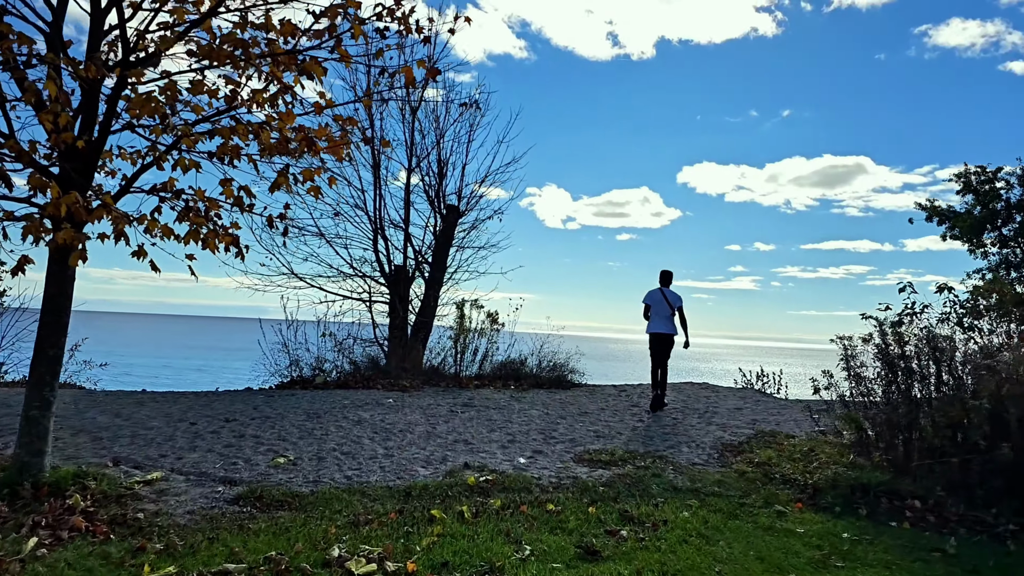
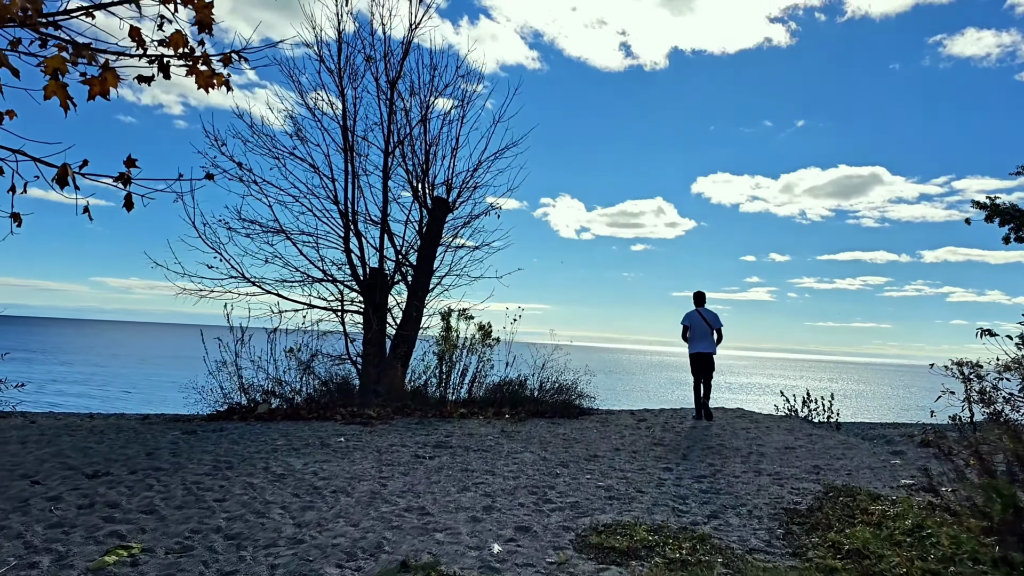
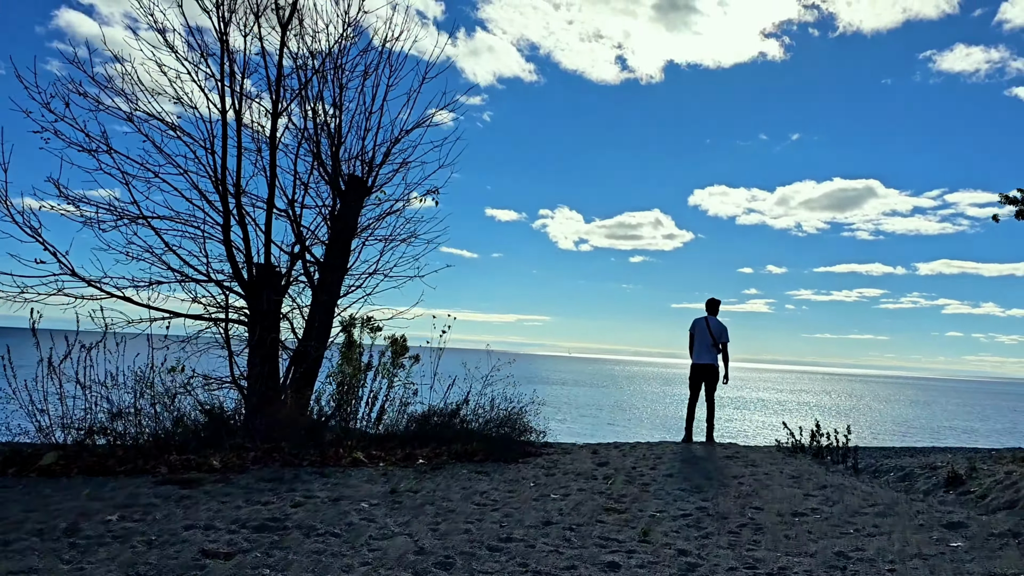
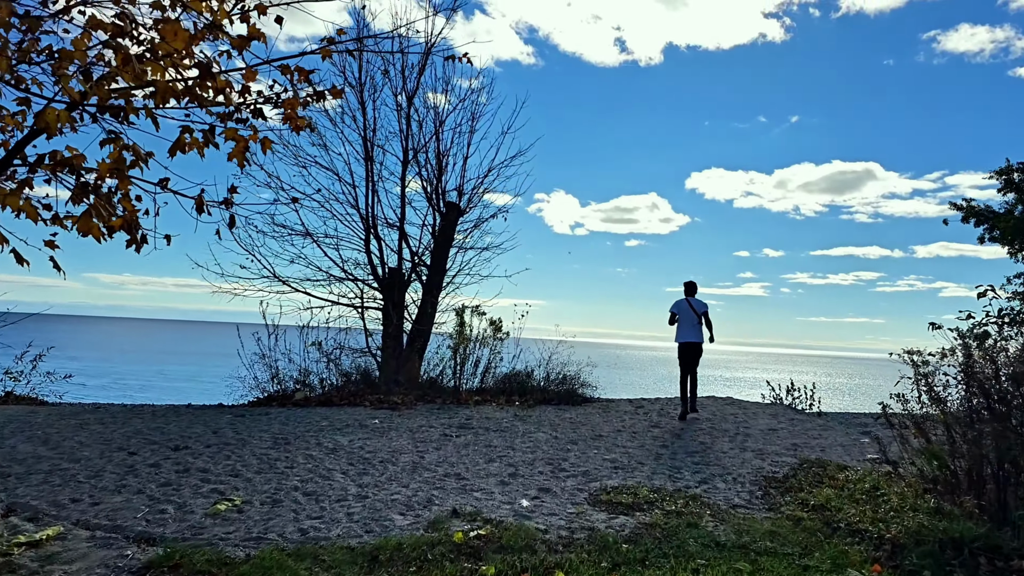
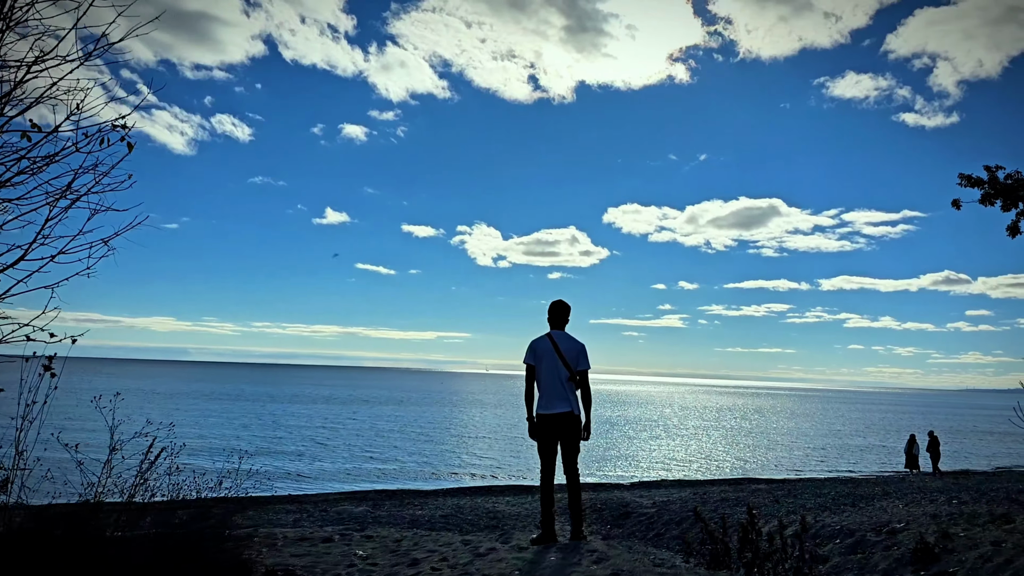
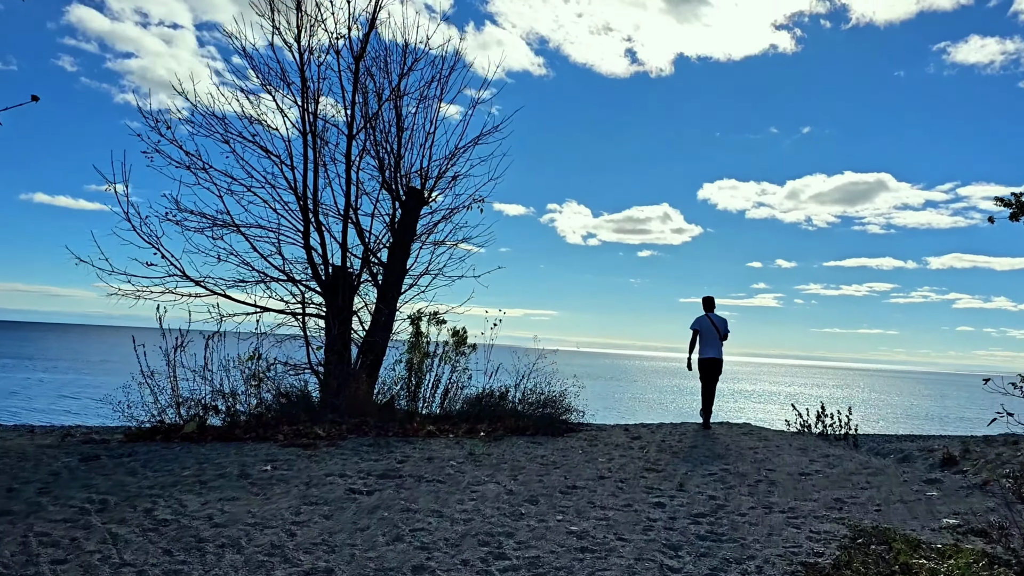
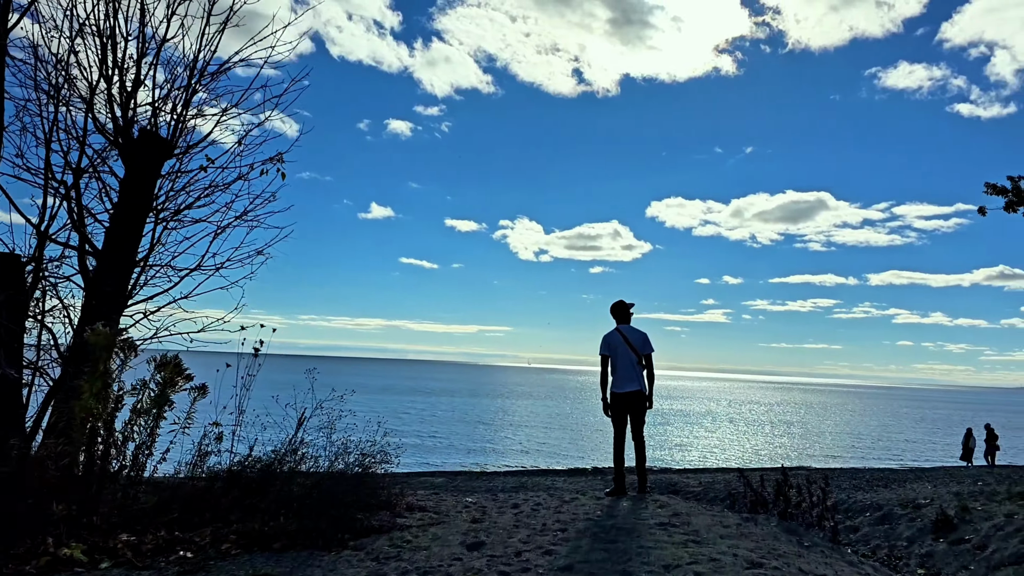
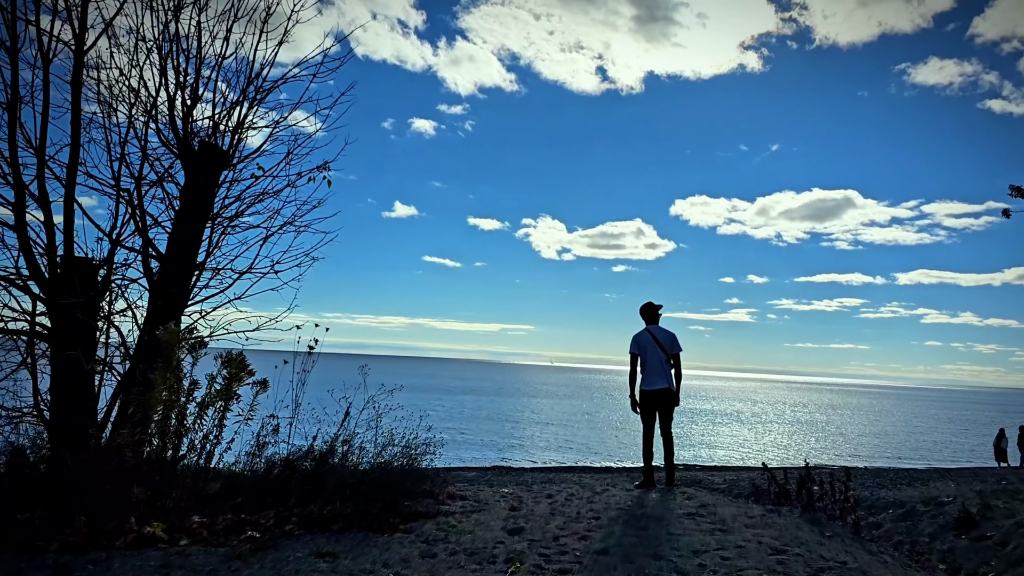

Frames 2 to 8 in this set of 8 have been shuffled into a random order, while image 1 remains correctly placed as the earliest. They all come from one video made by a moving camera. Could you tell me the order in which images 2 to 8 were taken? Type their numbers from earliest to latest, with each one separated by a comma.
4, 2, 6, 3, 7, 8, 5
